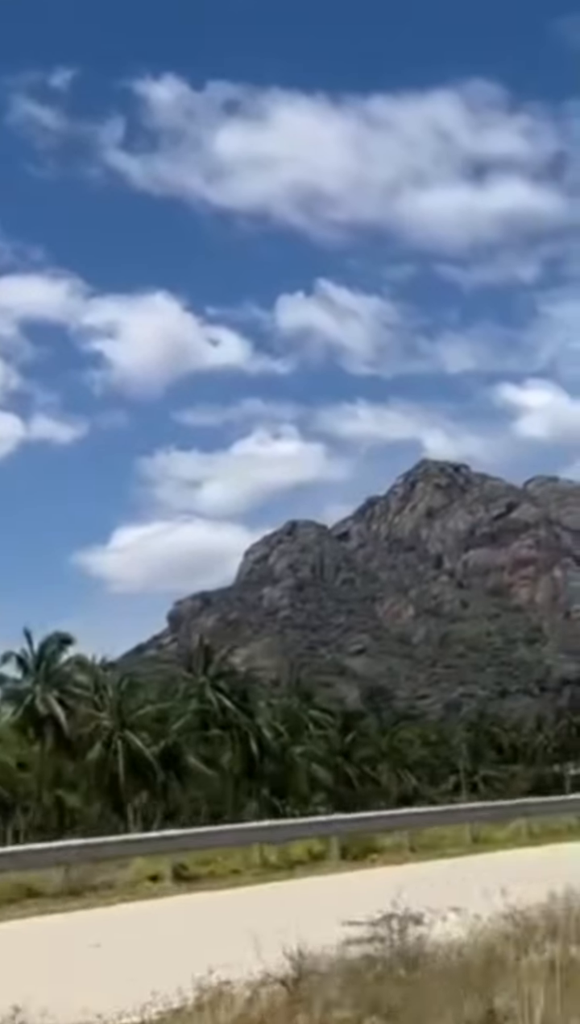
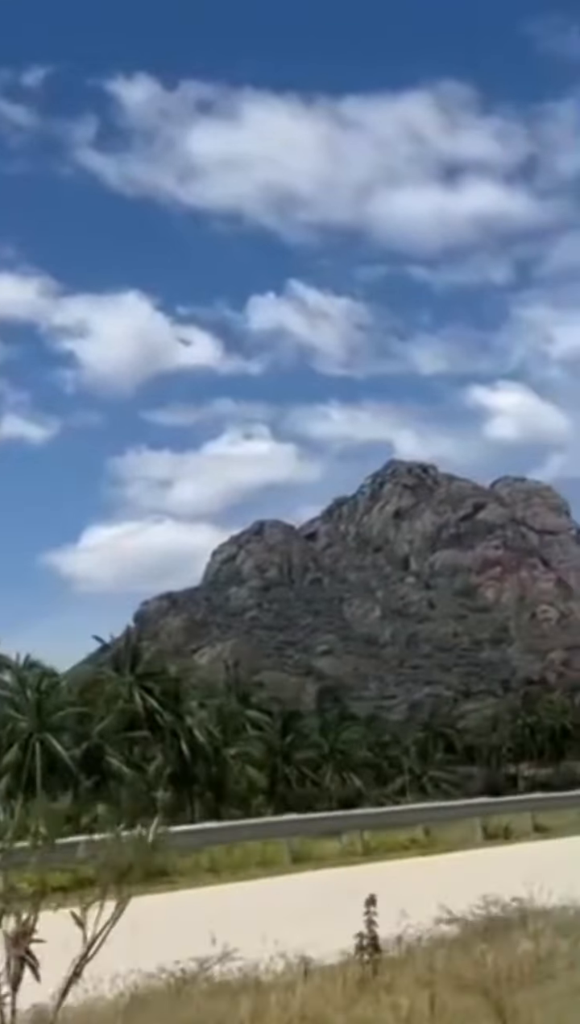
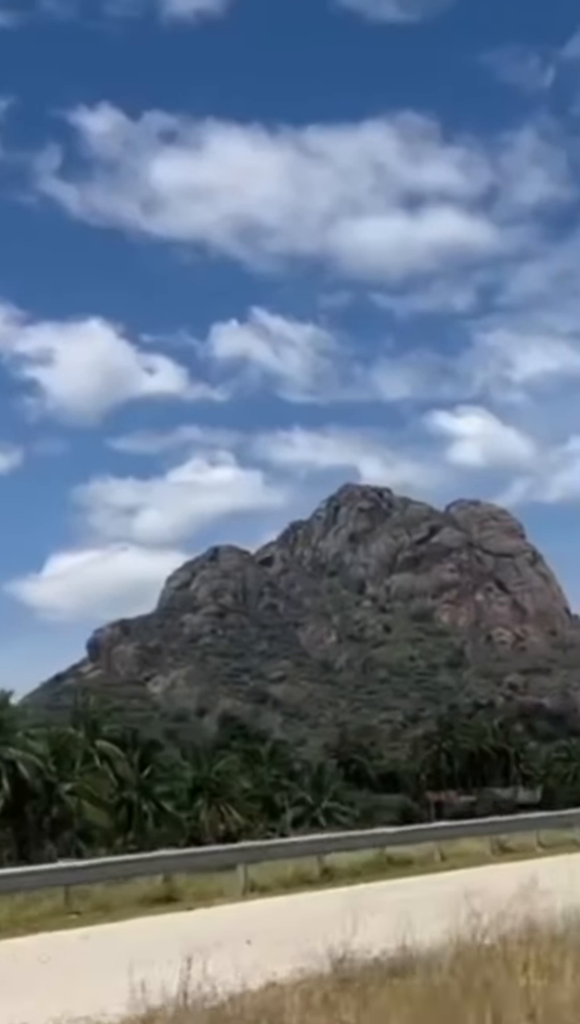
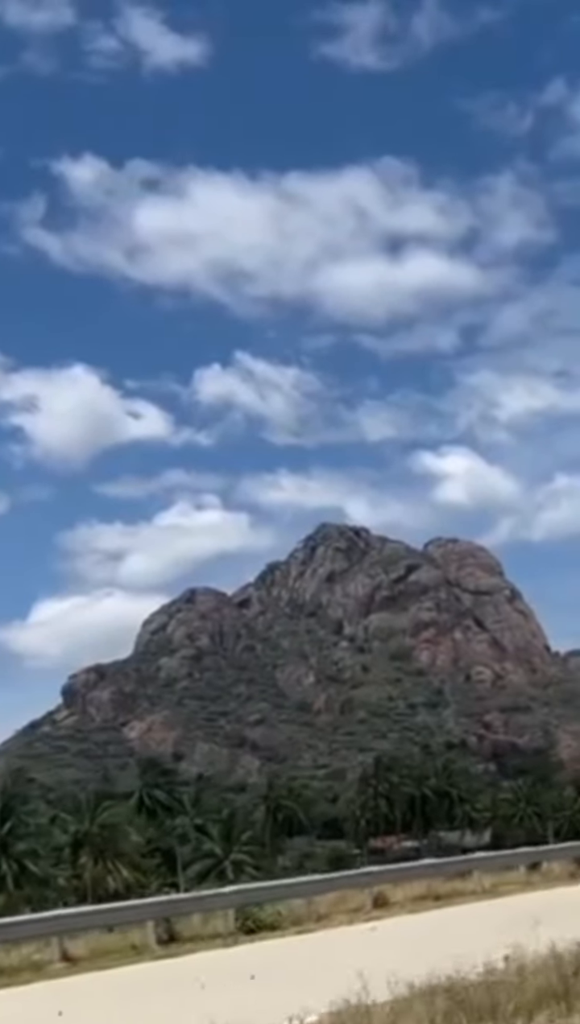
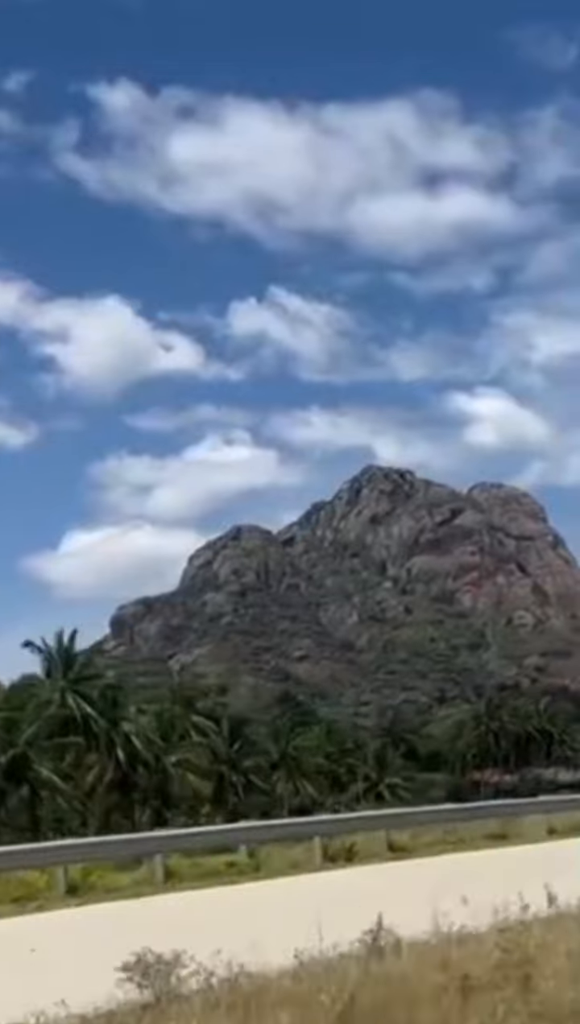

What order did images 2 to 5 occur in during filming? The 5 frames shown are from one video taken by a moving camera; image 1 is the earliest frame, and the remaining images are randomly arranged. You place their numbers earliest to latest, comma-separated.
2, 5, 3, 4
